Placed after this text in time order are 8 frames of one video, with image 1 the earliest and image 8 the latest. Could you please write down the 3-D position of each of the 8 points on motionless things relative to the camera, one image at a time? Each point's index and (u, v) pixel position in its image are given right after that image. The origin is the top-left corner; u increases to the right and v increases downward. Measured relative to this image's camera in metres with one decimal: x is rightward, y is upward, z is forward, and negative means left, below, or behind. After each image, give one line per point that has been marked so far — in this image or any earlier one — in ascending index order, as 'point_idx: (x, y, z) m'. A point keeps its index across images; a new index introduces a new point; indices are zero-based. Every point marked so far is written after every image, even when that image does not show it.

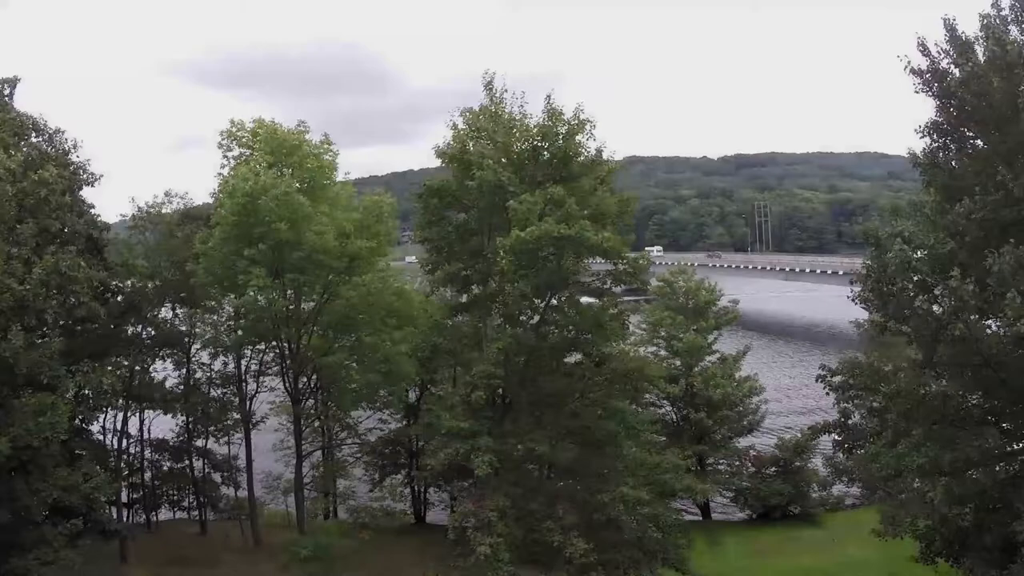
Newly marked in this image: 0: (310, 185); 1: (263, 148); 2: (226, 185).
0: (-3.5, +1.8, +12.7) m
1: (-4.4, +2.4, +12.6) m
2: (-4.6, +1.5, +11.6) m
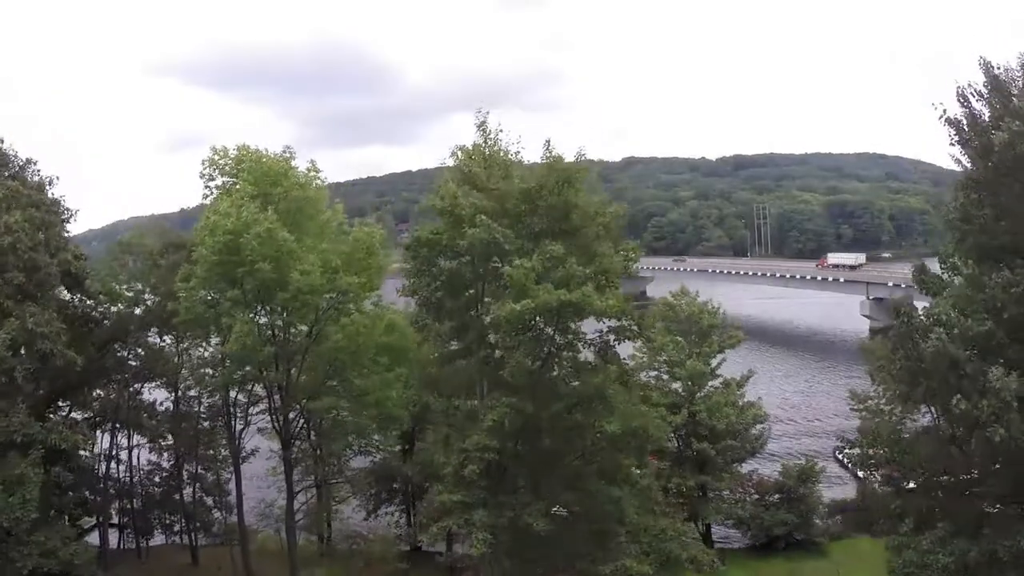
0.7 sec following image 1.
0: (-3.5, +1.1, +12.2) m
1: (-4.5, +1.8, +12.1) m
2: (-4.6, +0.9, +11.0) m
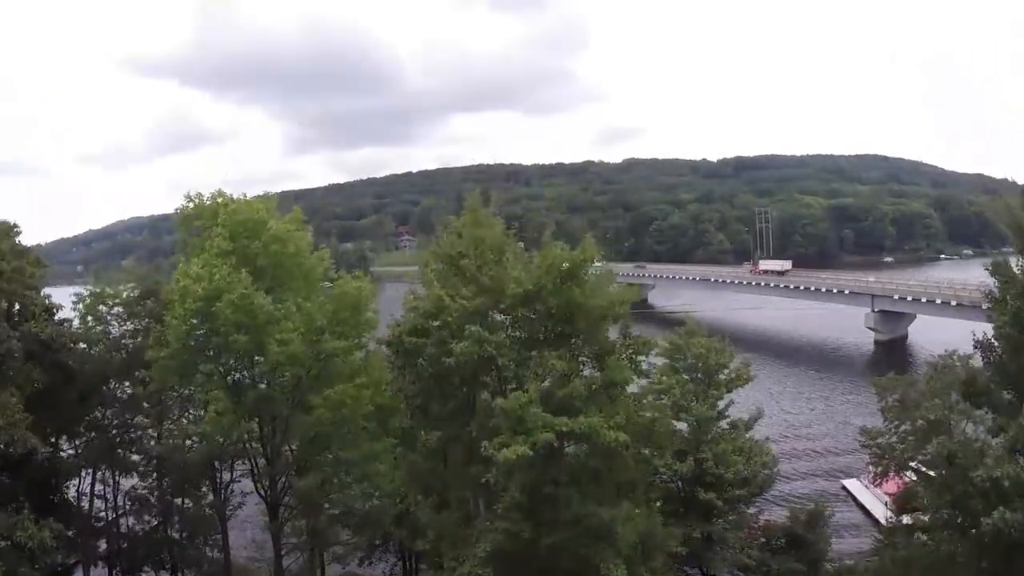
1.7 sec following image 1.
0: (-3.6, +0.2, +11.4) m
1: (-4.5, +0.9, +11.3) m
2: (-4.7, 0.0, +10.3) m
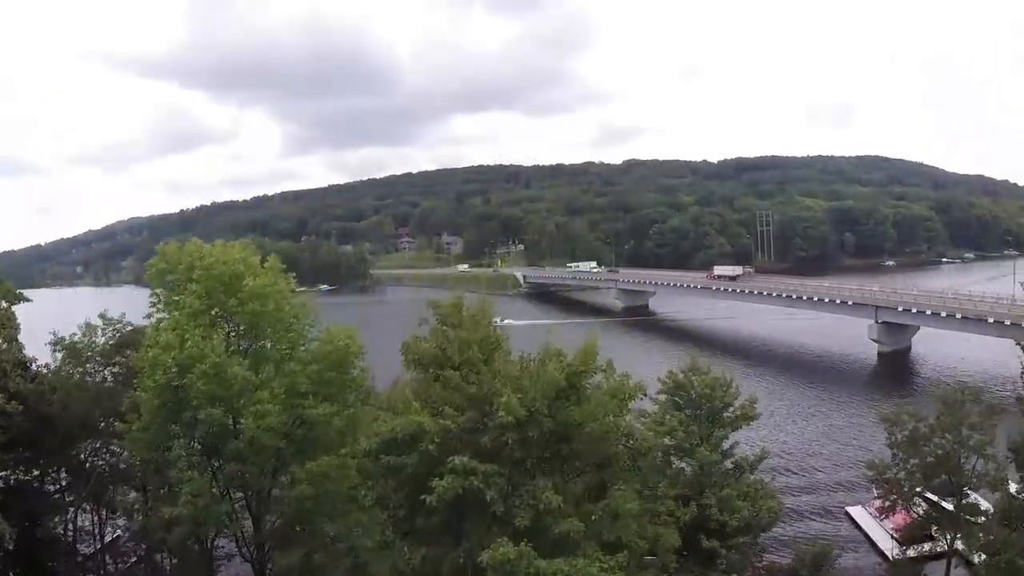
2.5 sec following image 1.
0: (-3.7, -0.7, +10.8) m
1: (-4.6, 0.0, +10.7) m
2: (-4.8, -0.9, +9.7) m
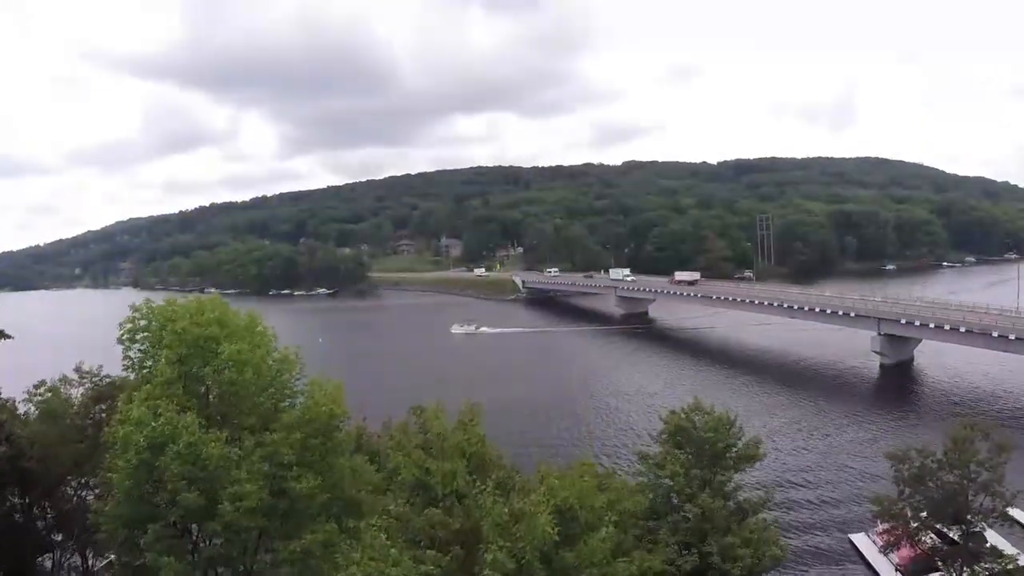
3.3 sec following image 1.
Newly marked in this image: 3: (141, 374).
0: (-3.7, -1.6, +10.3) m
1: (-4.7, -0.9, +10.2) m
2: (-4.8, -1.8, +9.2) m
3: (-5.3, -1.2, +10.7) m
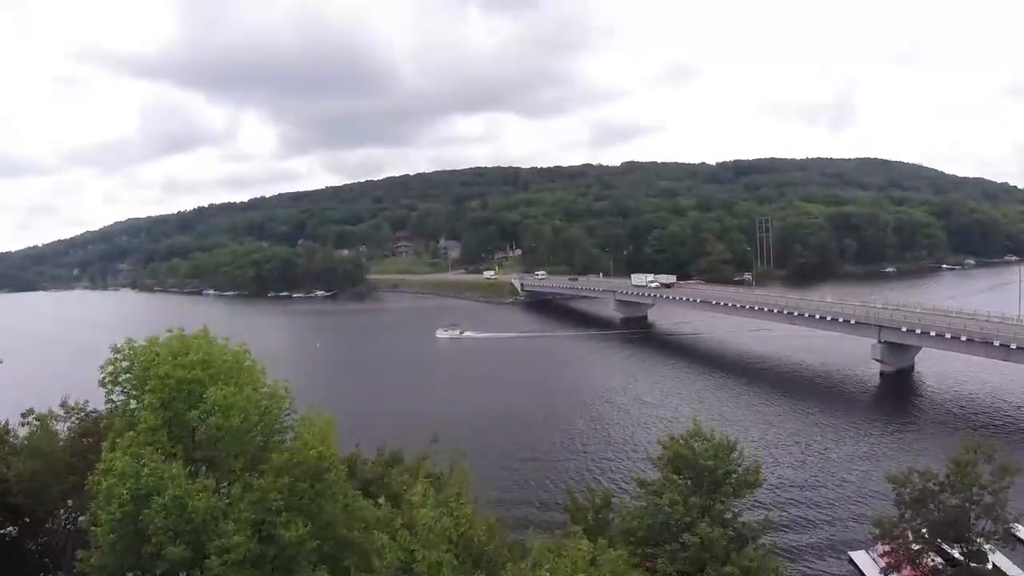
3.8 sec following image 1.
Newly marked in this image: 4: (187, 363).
0: (-3.8, -2.2, +10.0) m
1: (-4.8, -1.5, +9.9) m
2: (-4.9, -2.4, +8.9) m
3: (-5.4, -1.8, +10.4) m
4: (-4.5, -1.1, +10.3) m
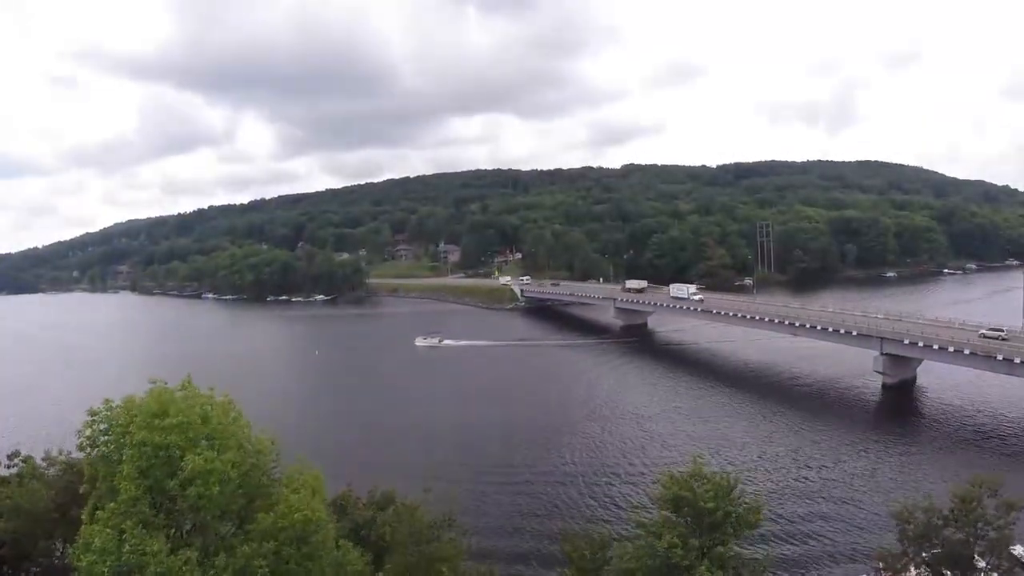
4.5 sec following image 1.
0: (-3.9, -3.0, +9.7) m
1: (-4.8, -2.3, +9.6) m
2: (-5.0, -3.2, +8.5) m
3: (-5.5, -2.6, +10.0) m
4: (-4.6, -1.9, +10.0) m
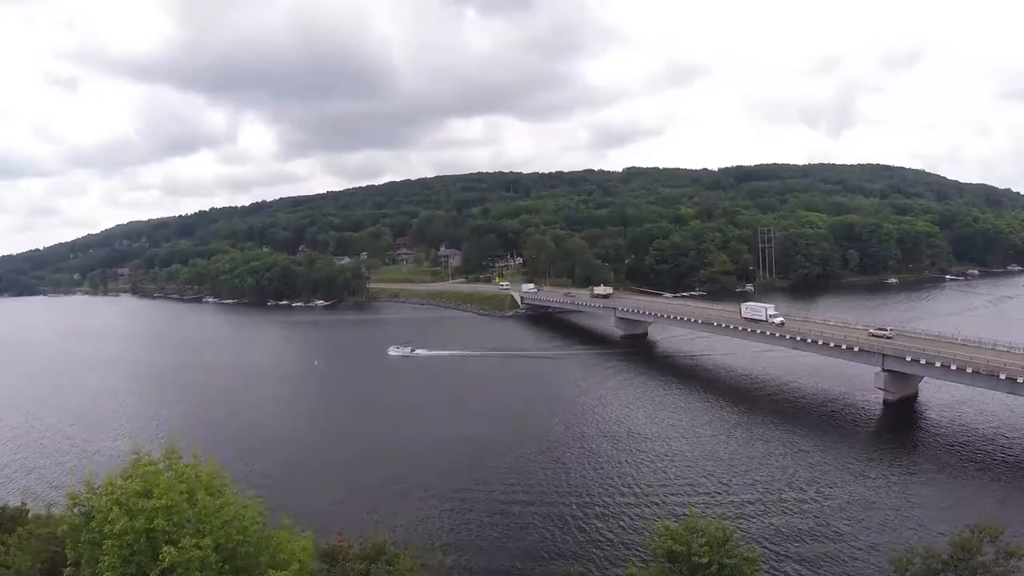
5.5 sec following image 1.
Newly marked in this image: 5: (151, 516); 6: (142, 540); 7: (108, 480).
0: (-4.1, -4.1, +9.5) m
1: (-5.0, -3.5, +9.4) m
2: (-5.2, -4.4, +8.4) m
3: (-5.7, -3.8, +9.9) m
4: (-4.7, -3.1, +9.8) m
5: (-4.6, -3.2, +9.7) m
6: (-4.7, -3.4, +9.6) m
7: (-5.6, -2.8, +10.5) m
